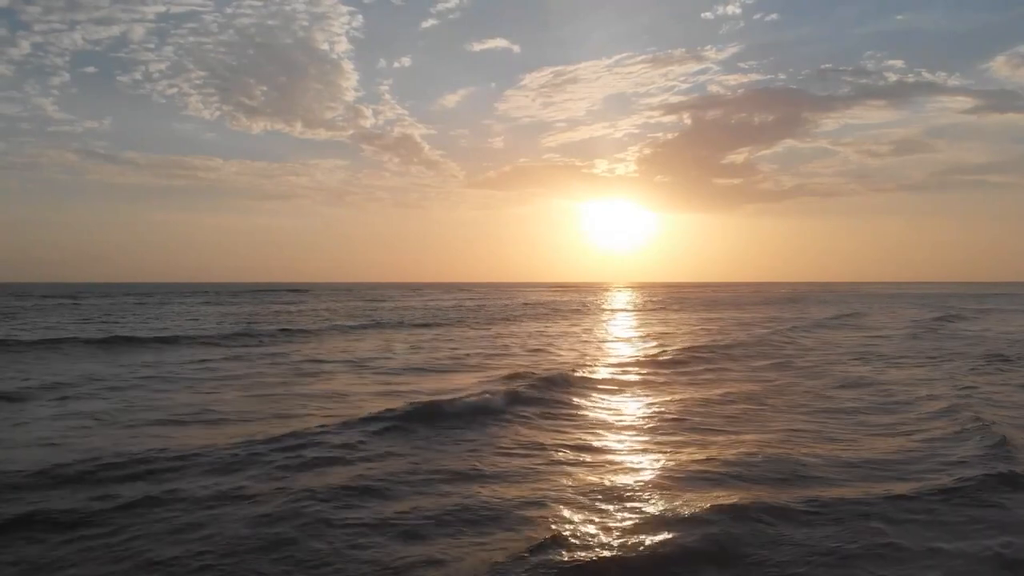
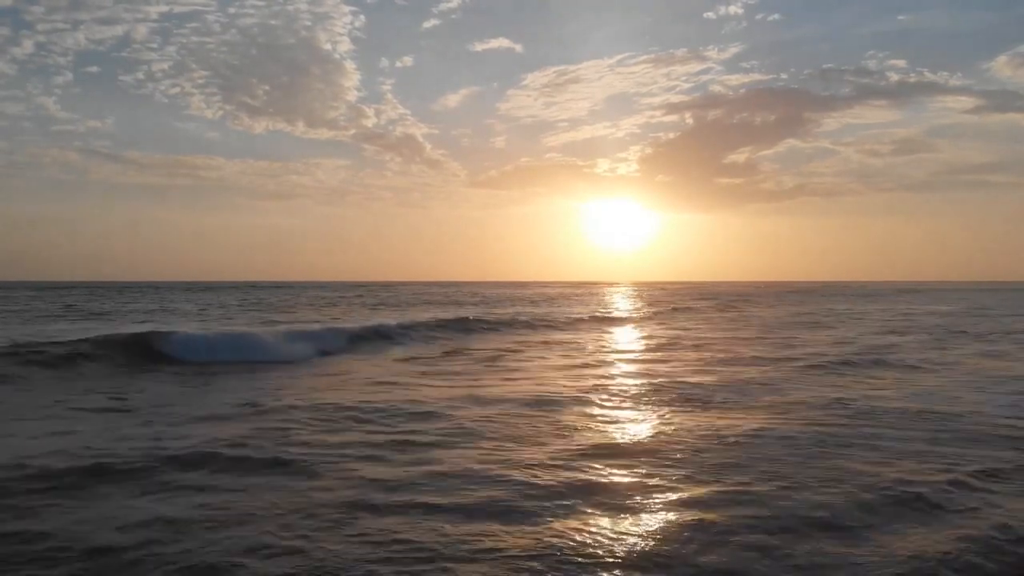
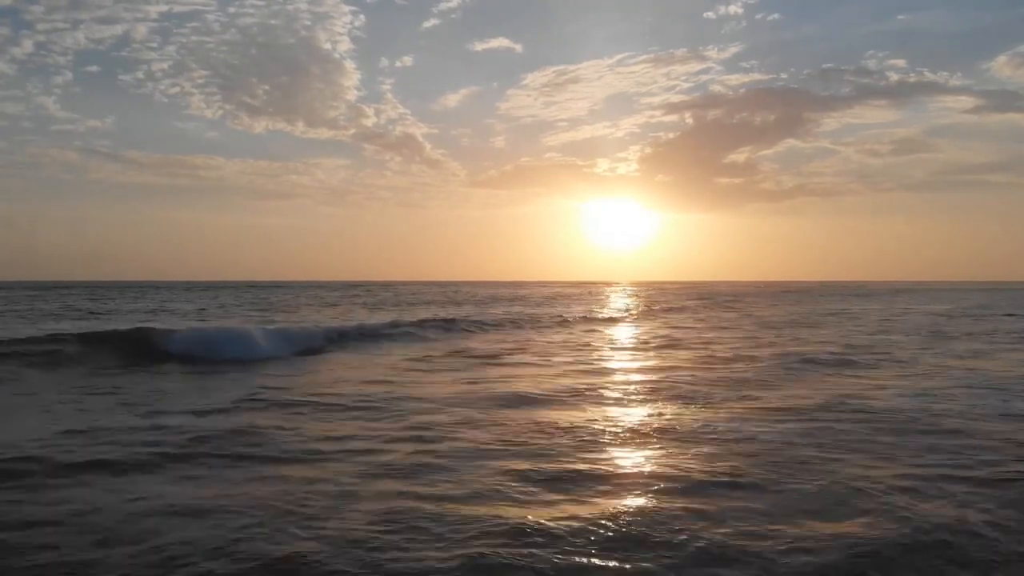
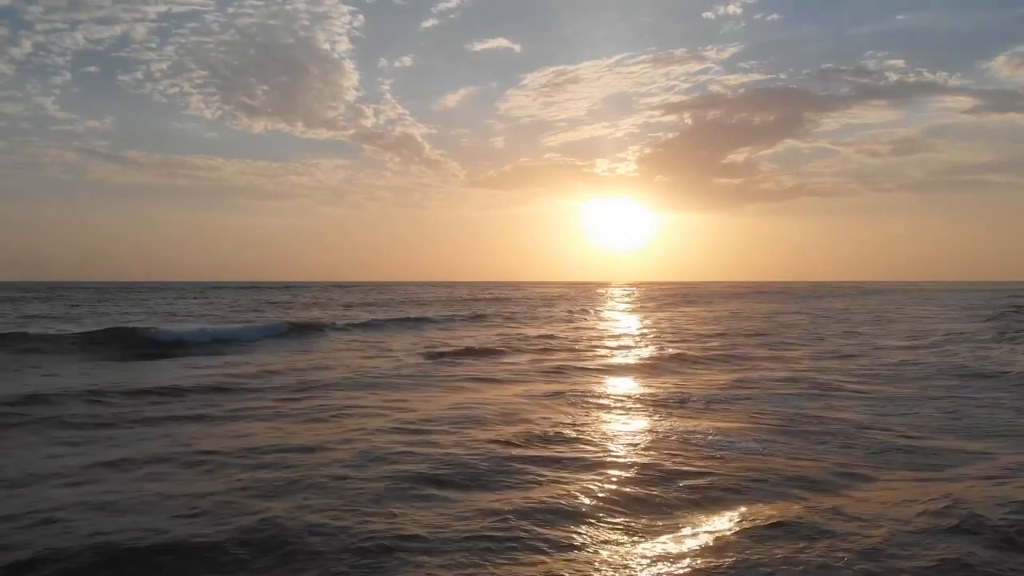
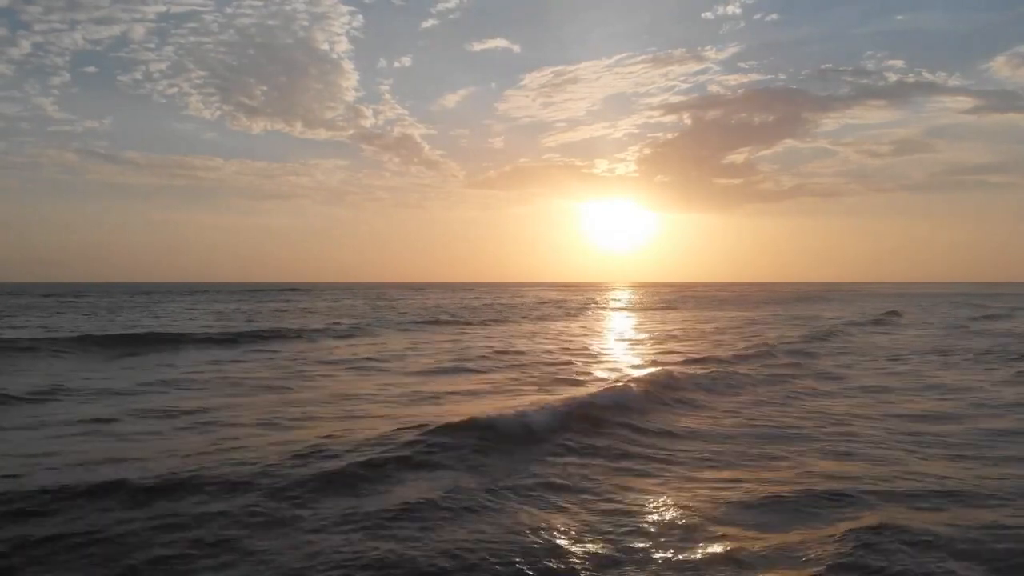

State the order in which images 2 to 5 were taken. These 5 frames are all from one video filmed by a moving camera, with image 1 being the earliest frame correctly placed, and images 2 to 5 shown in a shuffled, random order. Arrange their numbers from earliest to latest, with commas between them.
5, 4, 3, 2
